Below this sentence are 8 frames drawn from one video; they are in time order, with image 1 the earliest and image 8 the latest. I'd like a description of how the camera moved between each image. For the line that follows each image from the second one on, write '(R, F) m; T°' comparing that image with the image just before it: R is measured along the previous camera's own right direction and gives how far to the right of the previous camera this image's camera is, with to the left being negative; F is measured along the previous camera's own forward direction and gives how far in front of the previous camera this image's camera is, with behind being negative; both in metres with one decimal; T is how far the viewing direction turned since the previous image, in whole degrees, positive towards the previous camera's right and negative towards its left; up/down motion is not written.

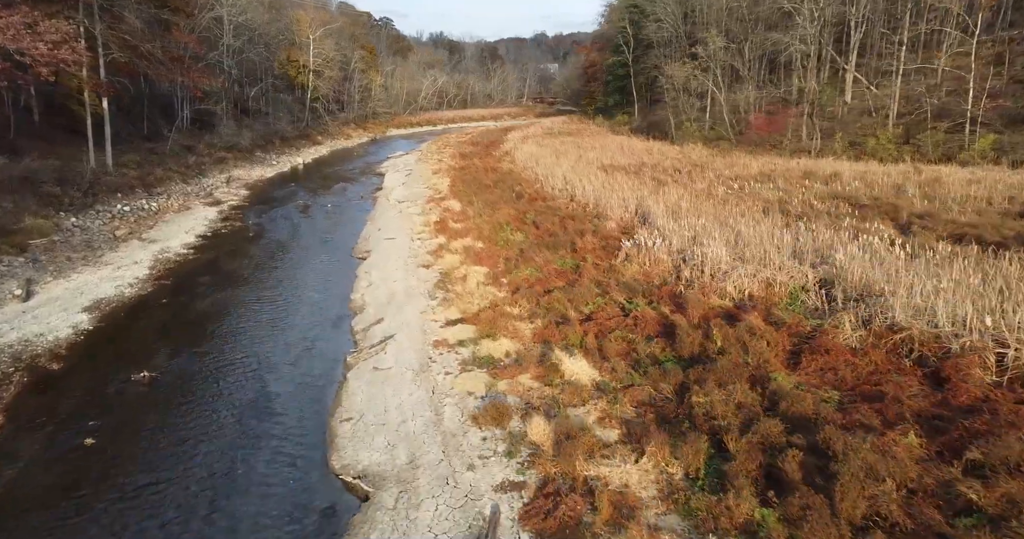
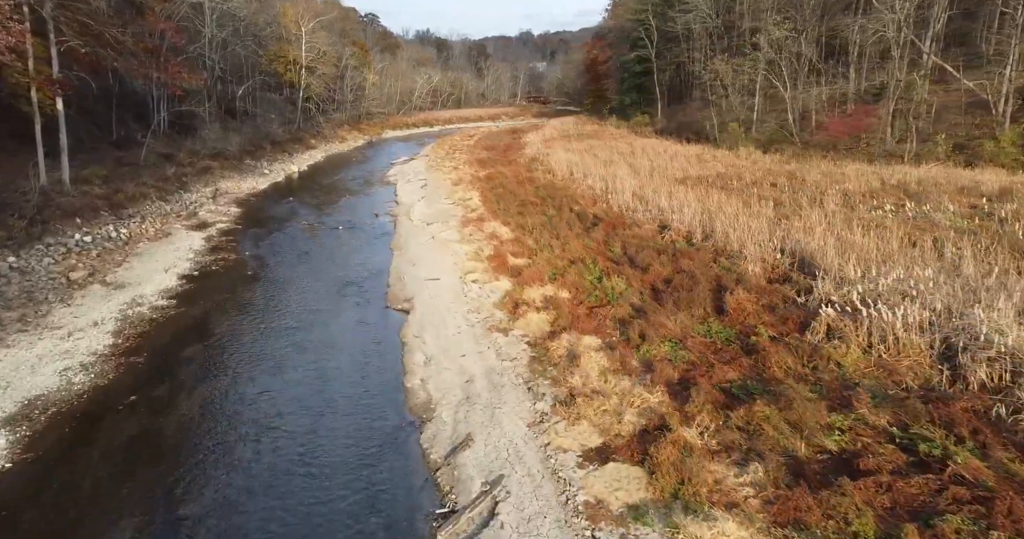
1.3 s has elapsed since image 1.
(-2.1, +4.6) m; +1°
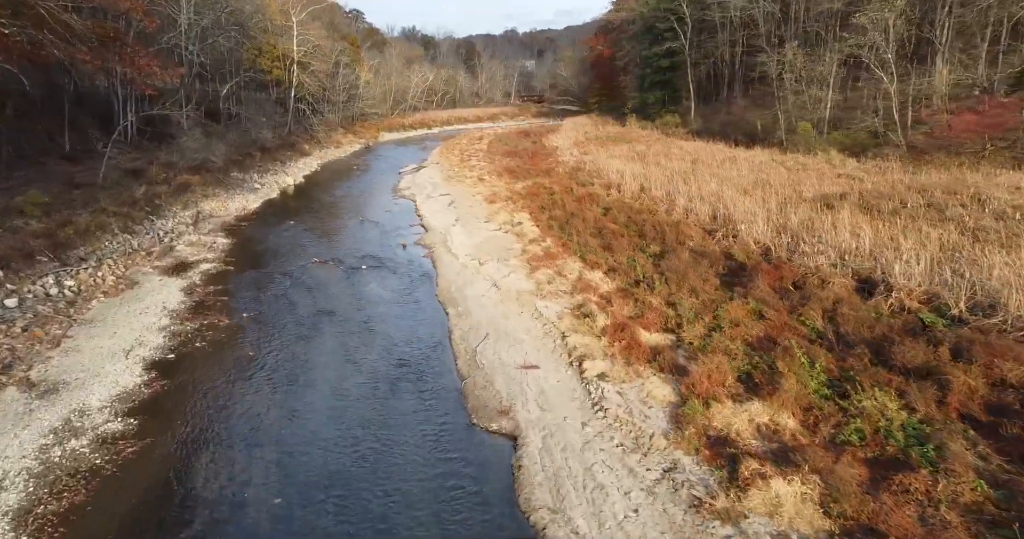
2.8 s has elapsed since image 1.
(-2.3, +5.4) m; +1°
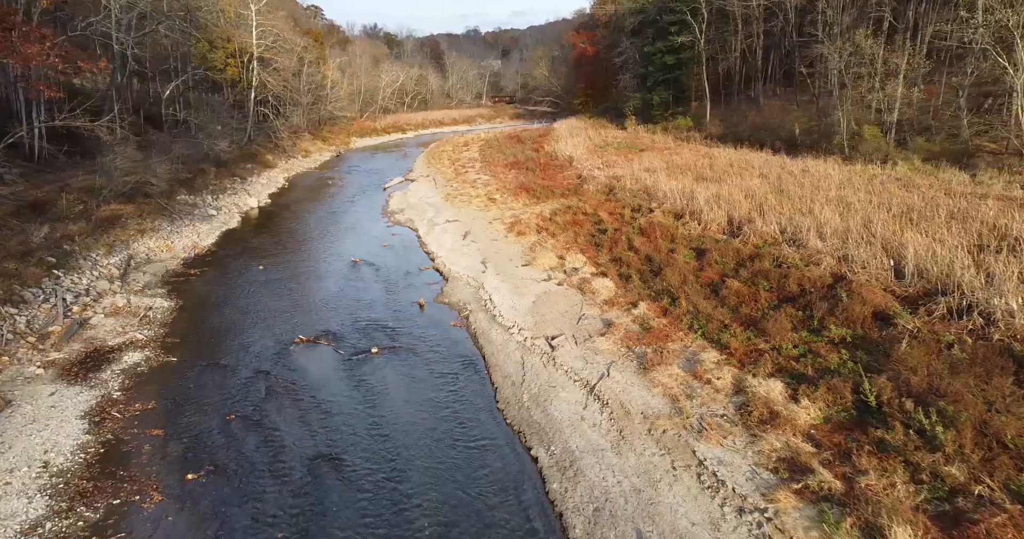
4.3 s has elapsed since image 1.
(-2.0, +5.9) m; +3°
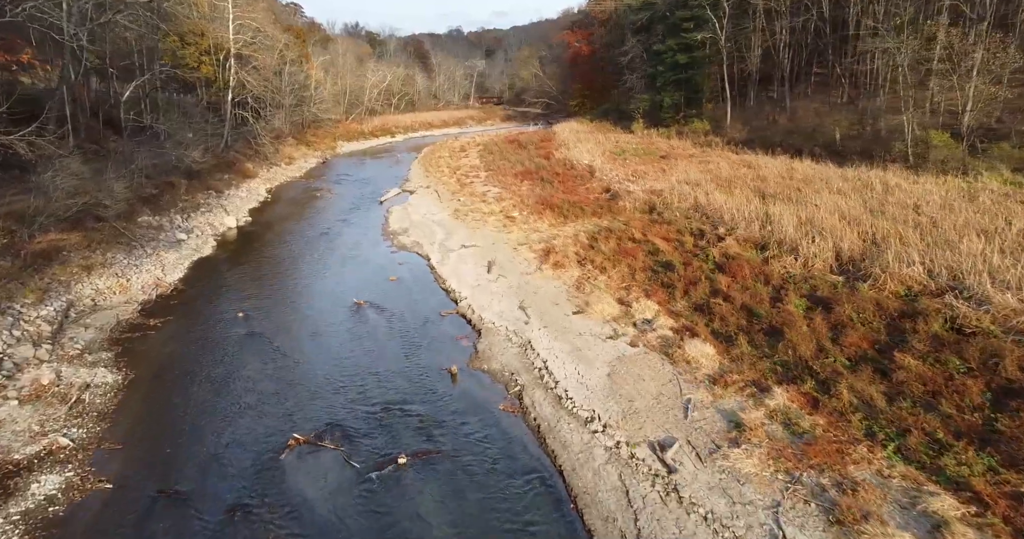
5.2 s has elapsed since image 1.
(-1.3, +3.9) m; +1°
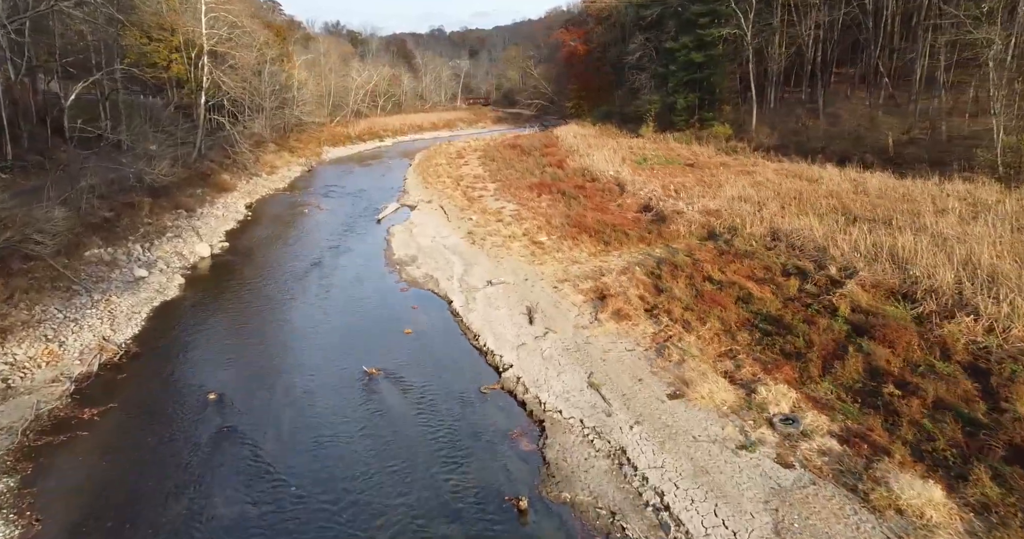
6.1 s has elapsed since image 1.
(-1.4, +4.0) m; +1°
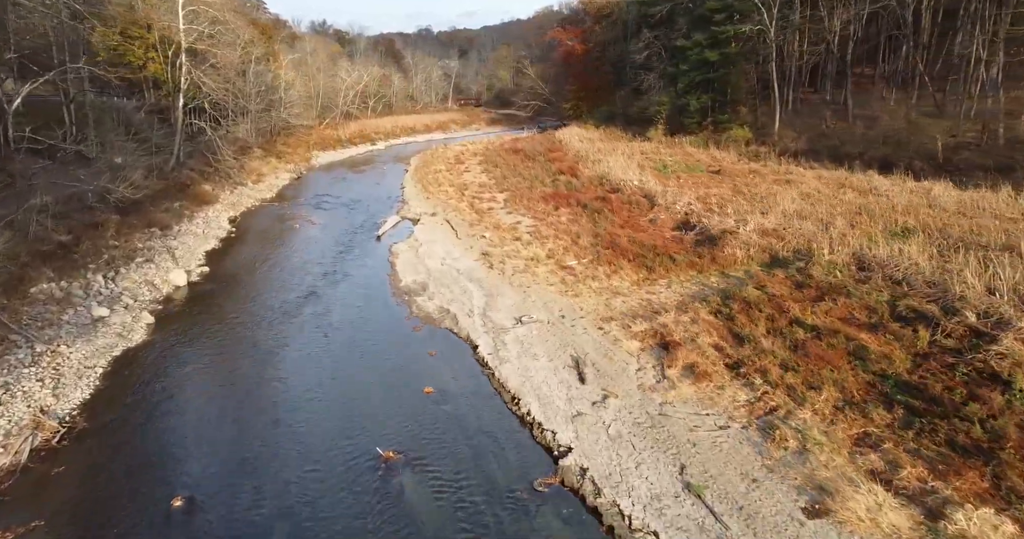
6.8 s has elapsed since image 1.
(-1.0, +3.0) m; +1°
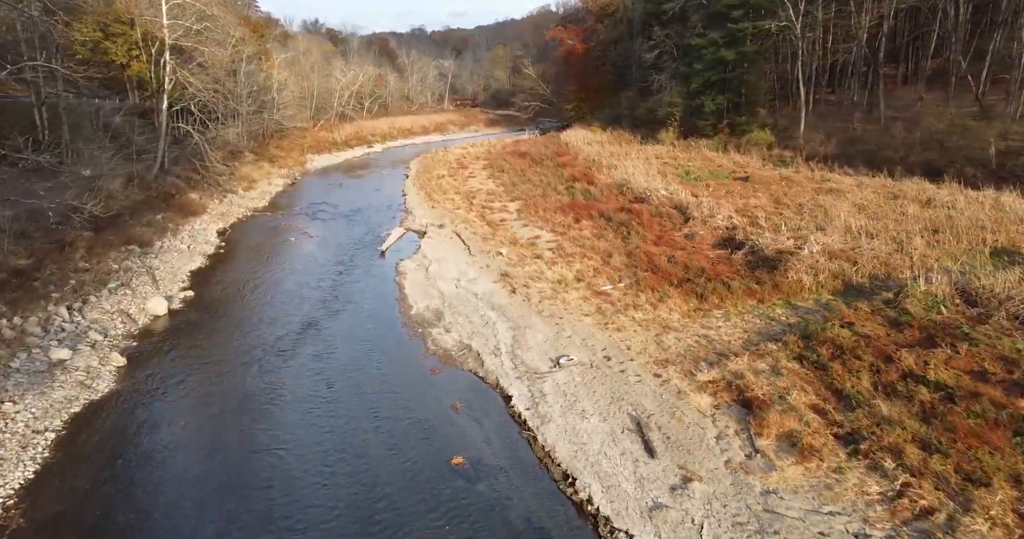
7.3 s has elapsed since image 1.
(-0.8, +2.4) m; 0°
